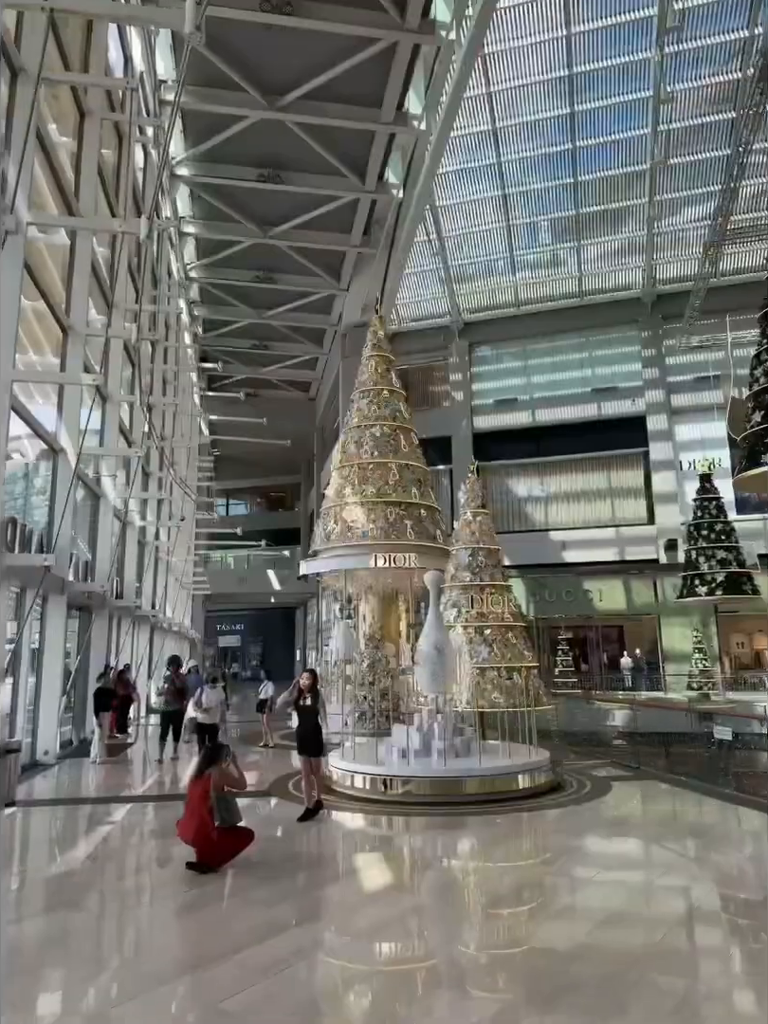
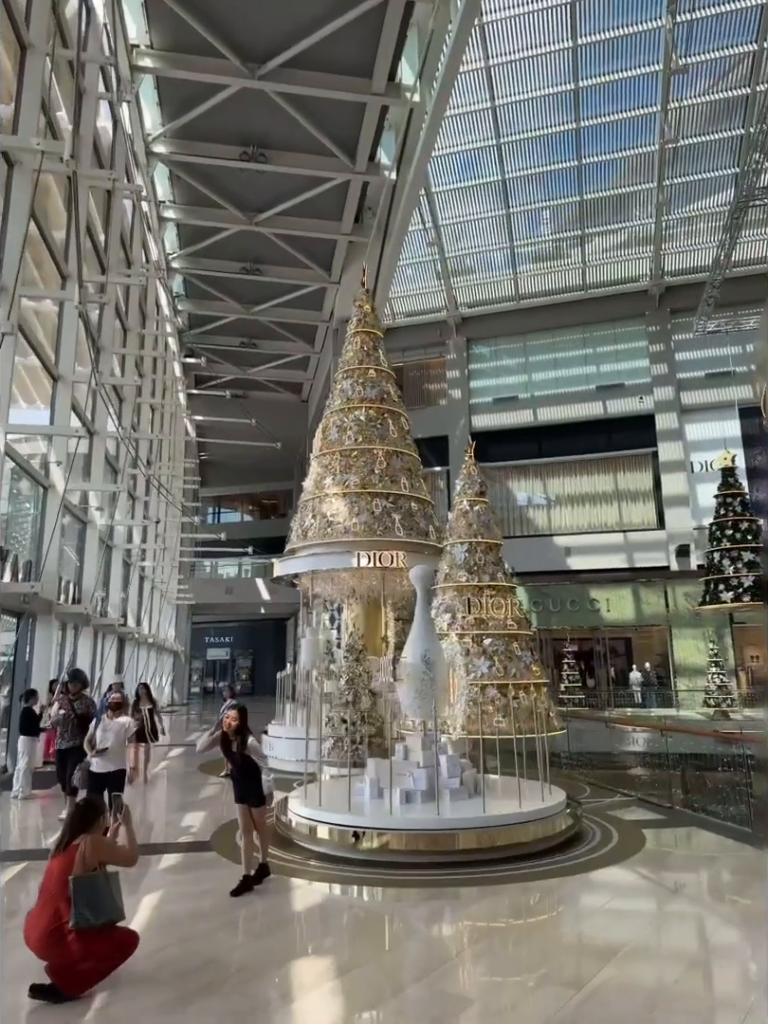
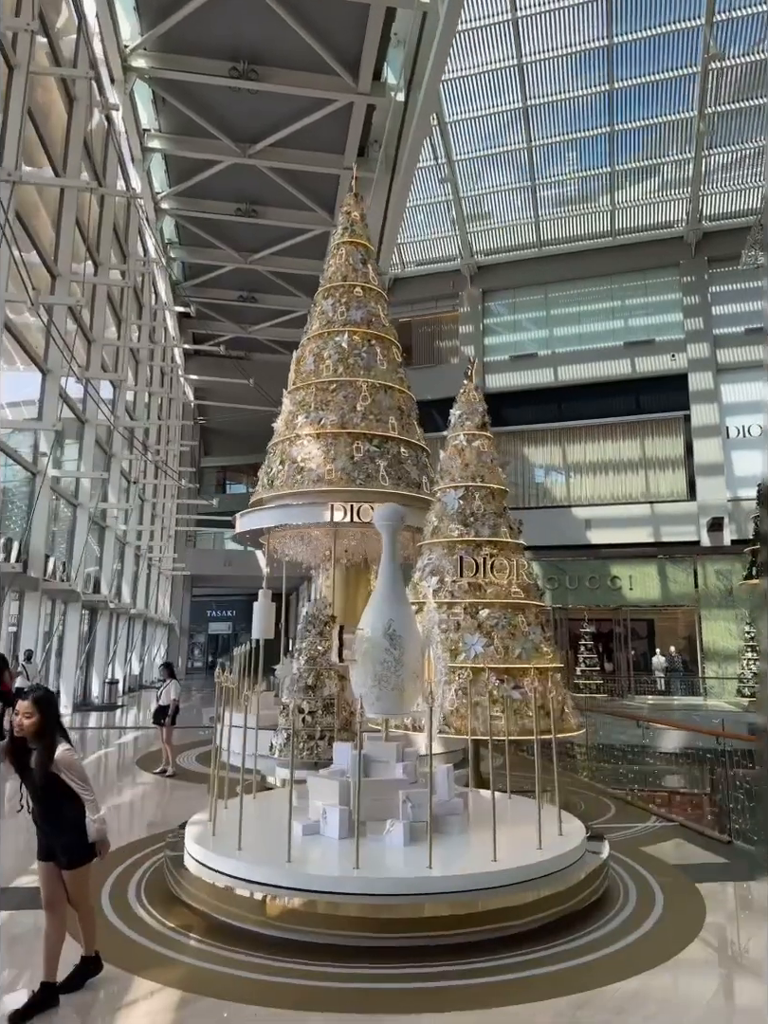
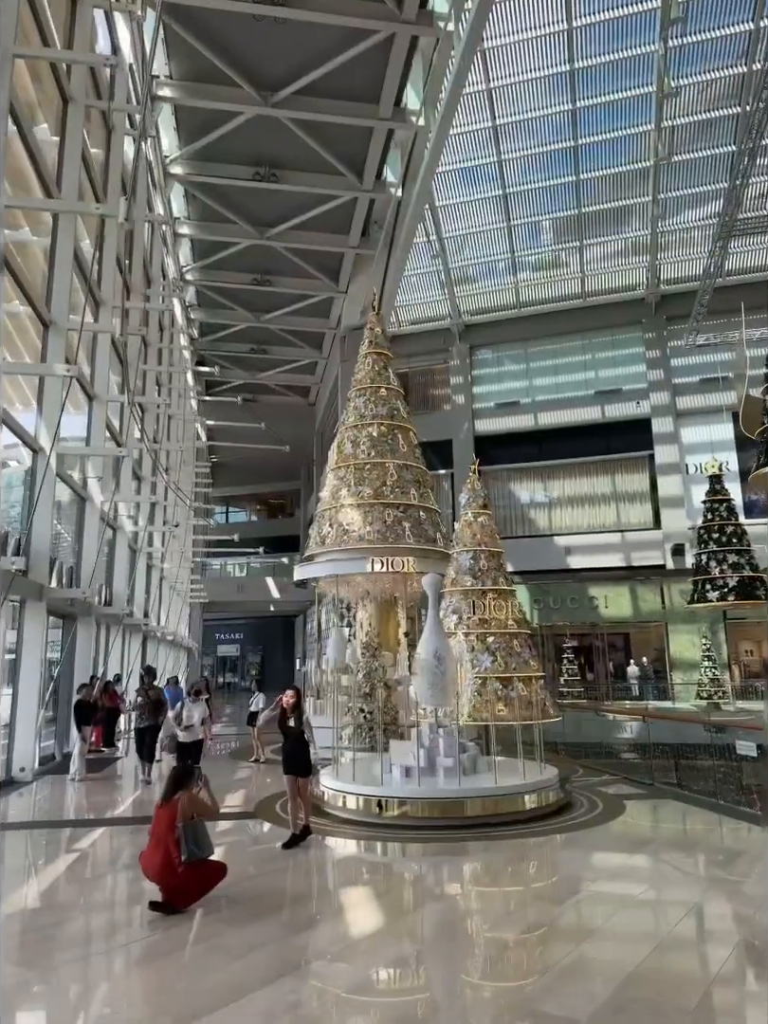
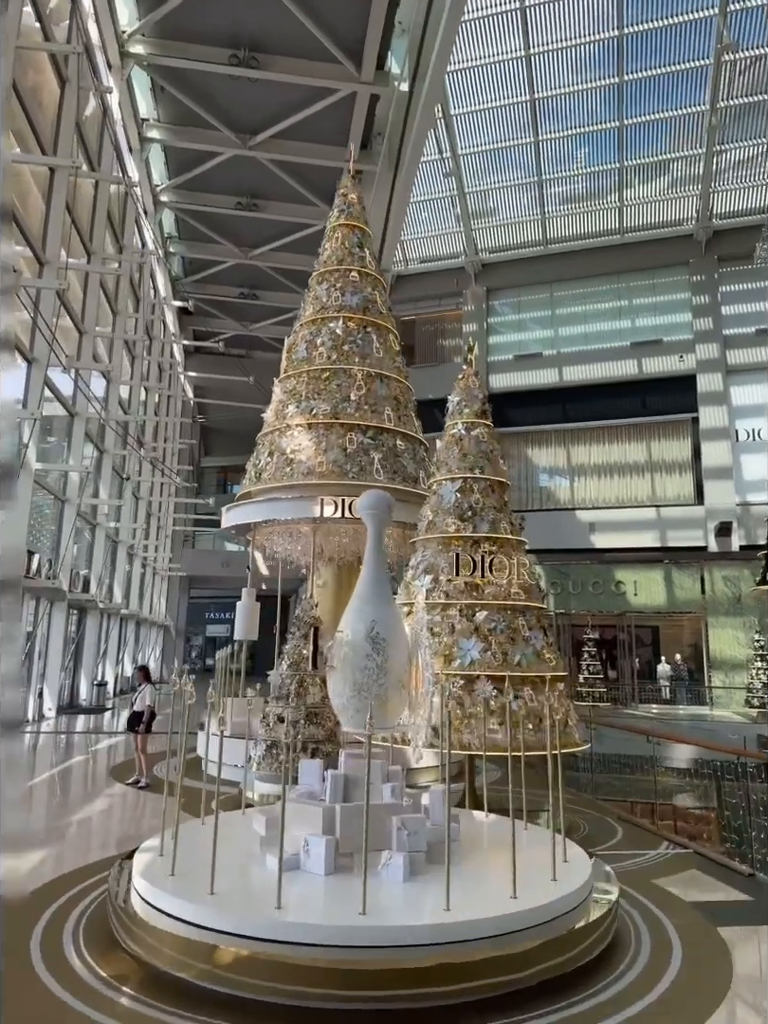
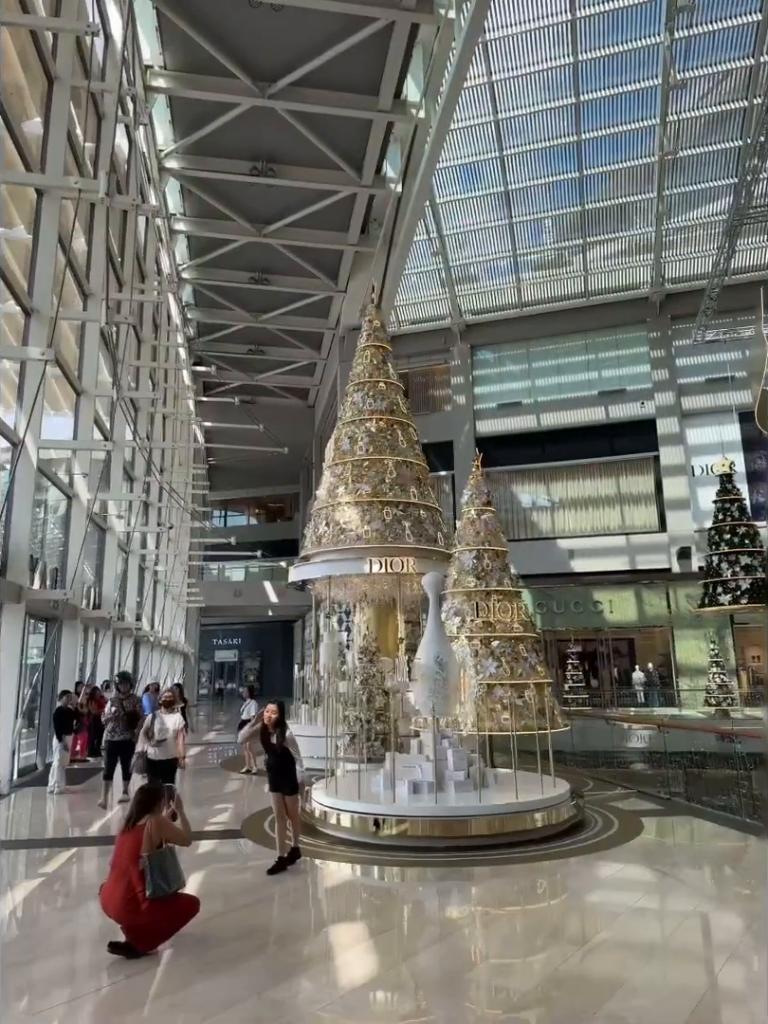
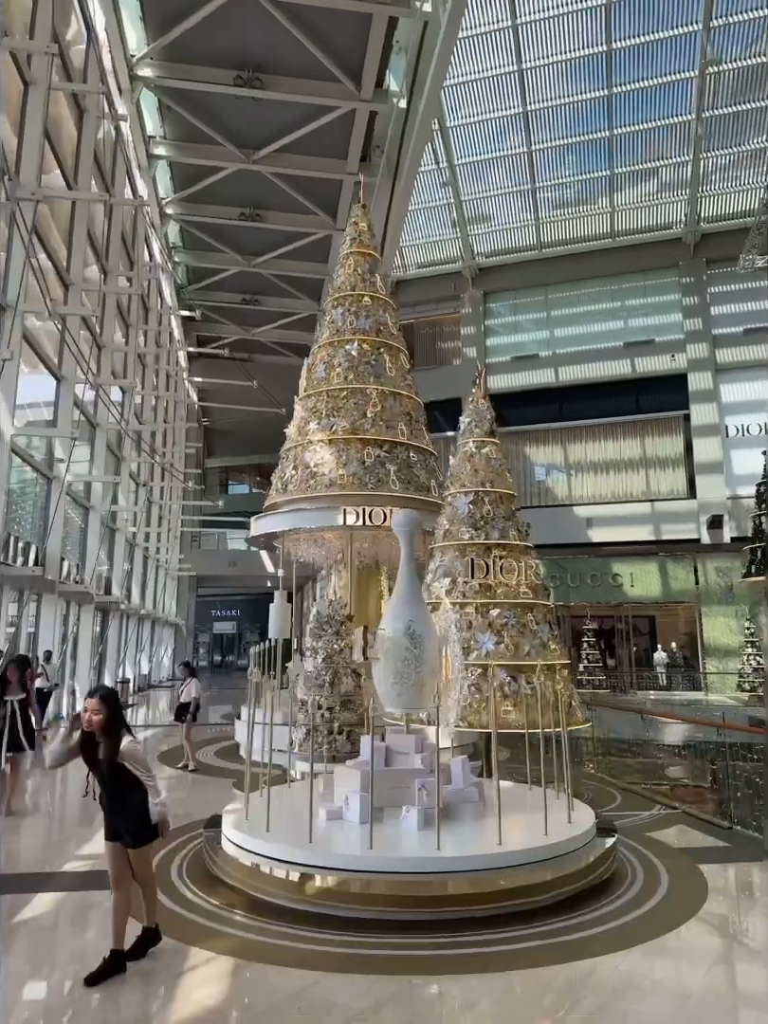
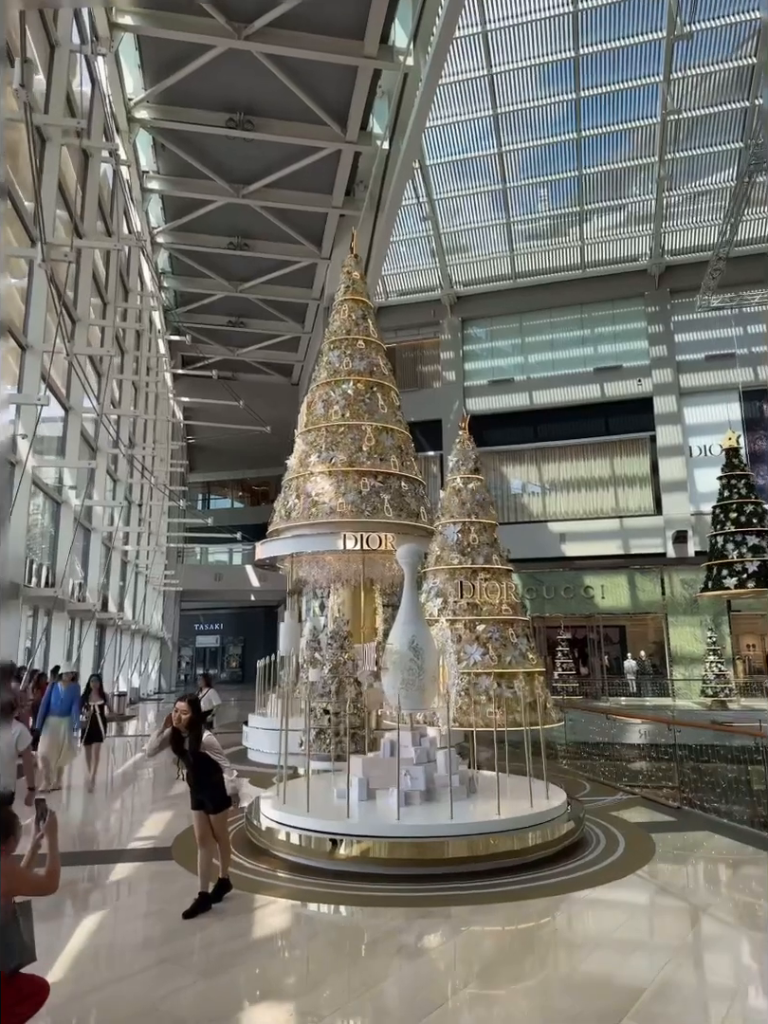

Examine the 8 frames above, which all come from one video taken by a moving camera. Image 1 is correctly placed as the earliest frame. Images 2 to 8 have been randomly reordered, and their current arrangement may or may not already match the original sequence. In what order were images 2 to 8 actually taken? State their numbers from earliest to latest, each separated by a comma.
4, 6, 2, 8, 7, 3, 5
